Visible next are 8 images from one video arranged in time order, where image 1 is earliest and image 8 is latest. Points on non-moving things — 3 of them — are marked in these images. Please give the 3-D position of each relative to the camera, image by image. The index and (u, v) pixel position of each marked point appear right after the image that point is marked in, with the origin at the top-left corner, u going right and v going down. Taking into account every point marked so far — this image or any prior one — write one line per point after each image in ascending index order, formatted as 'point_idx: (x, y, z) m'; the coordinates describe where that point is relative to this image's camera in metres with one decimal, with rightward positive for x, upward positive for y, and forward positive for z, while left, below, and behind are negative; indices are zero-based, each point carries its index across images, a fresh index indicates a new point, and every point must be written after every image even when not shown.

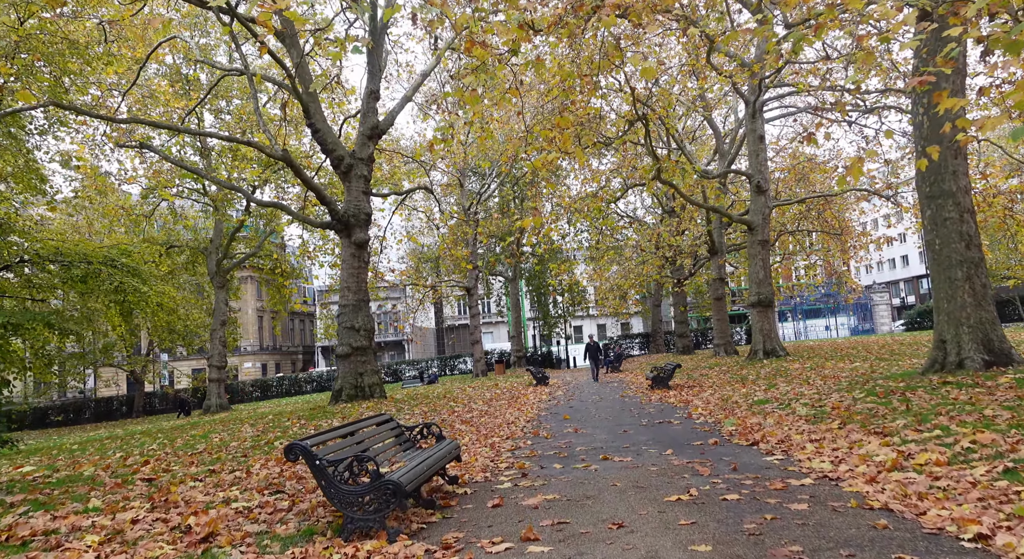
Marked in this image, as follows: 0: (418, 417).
0: (-1.4, -2.0, +9.8) m
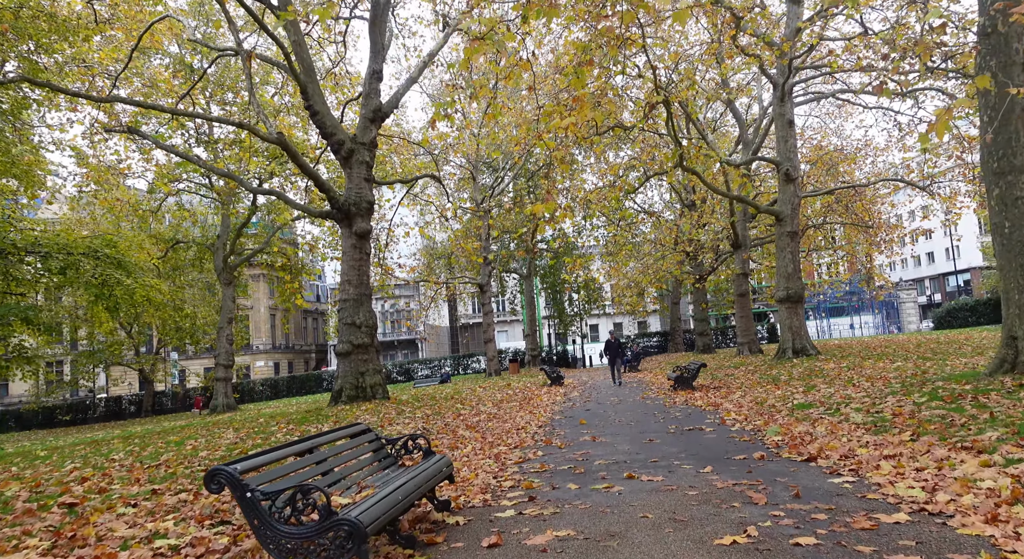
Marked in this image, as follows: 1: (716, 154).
0: (-1.2, -1.8, +9.0) m
1: (+5.4, +3.4, +18.5) m
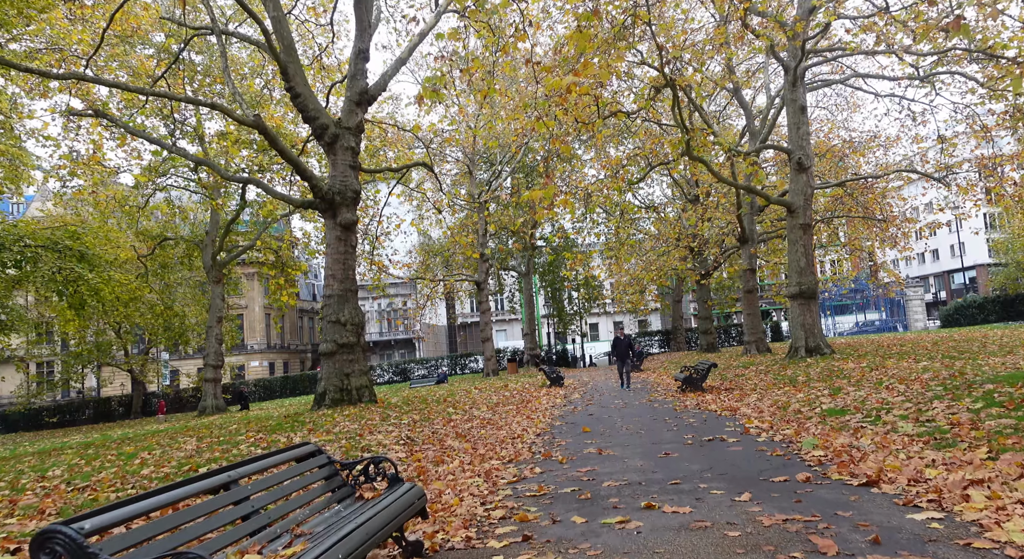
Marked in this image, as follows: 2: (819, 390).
0: (-1.3, -1.7, +8.1) m
1: (+5.4, +3.5, +17.7) m
2: (+4.0, -1.5, +9.0) m
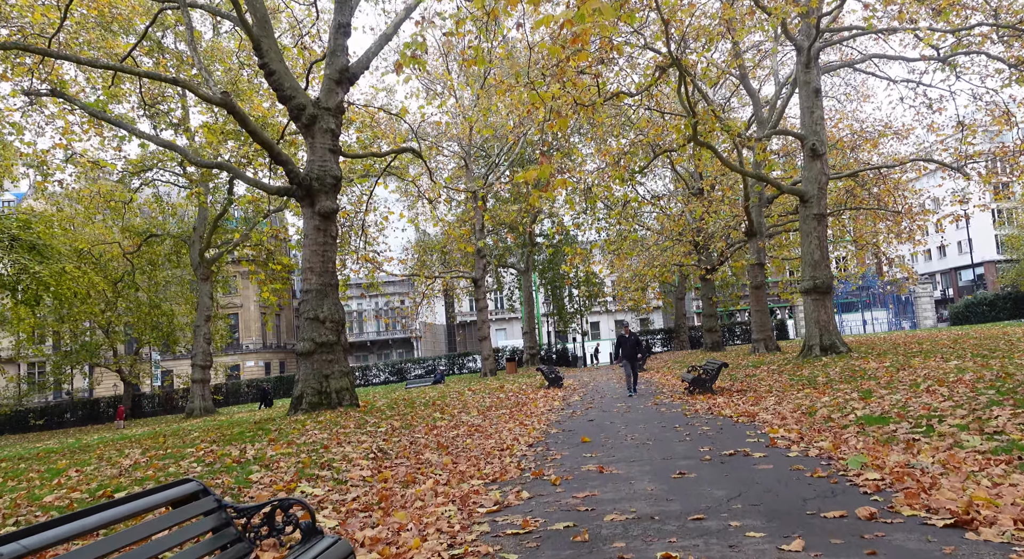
0: (-1.4, -1.6, +7.2) m
1: (+5.3, +3.6, +16.7) m
2: (+3.9, -1.3, +8.1) m
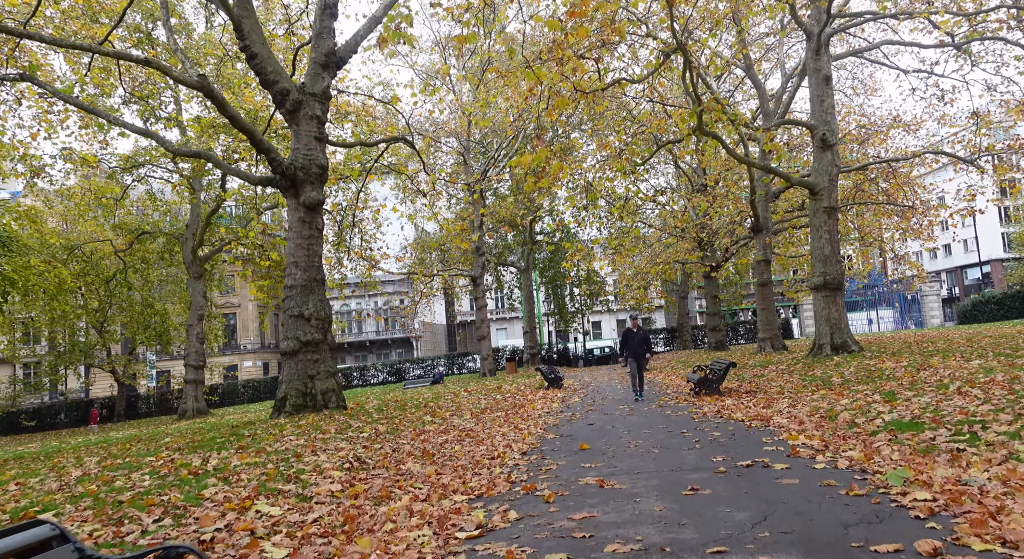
0: (-1.5, -1.6, +6.6) m
1: (+5.2, +3.7, +16.1) m
2: (+3.9, -1.3, +7.5) m
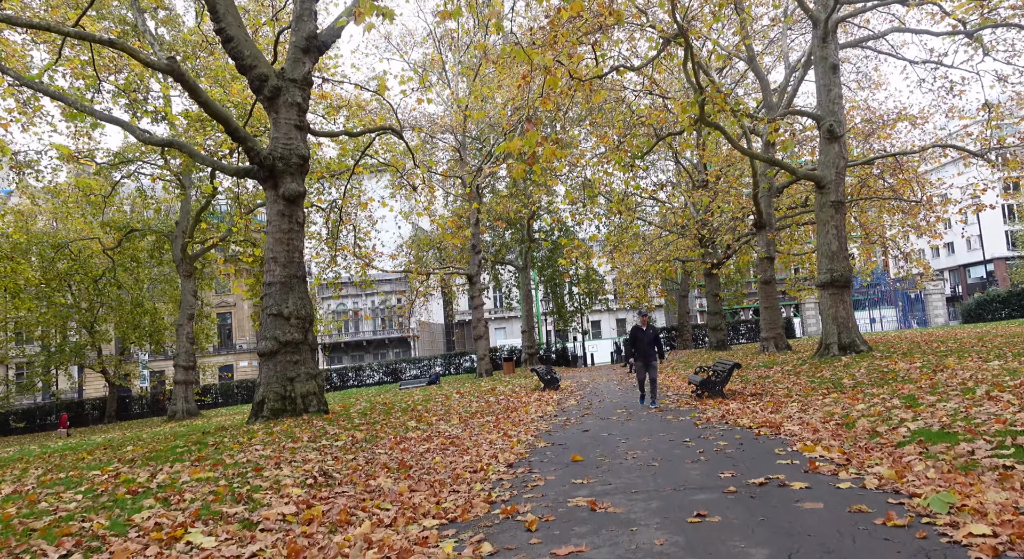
0: (-1.6, -1.5, +6.0) m
1: (+5.1, +3.7, +15.5) m
2: (+3.8, -1.2, +6.9) m
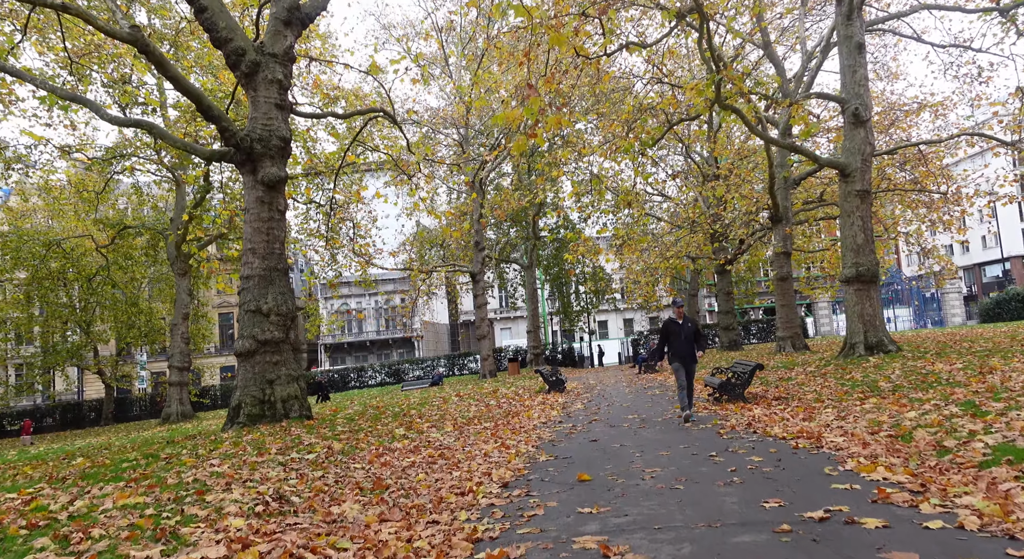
0: (-1.6, -1.4, +5.2) m
1: (+5.2, +3.8, +14.6) m
2: (+3.7, -1.1, +6.1) m
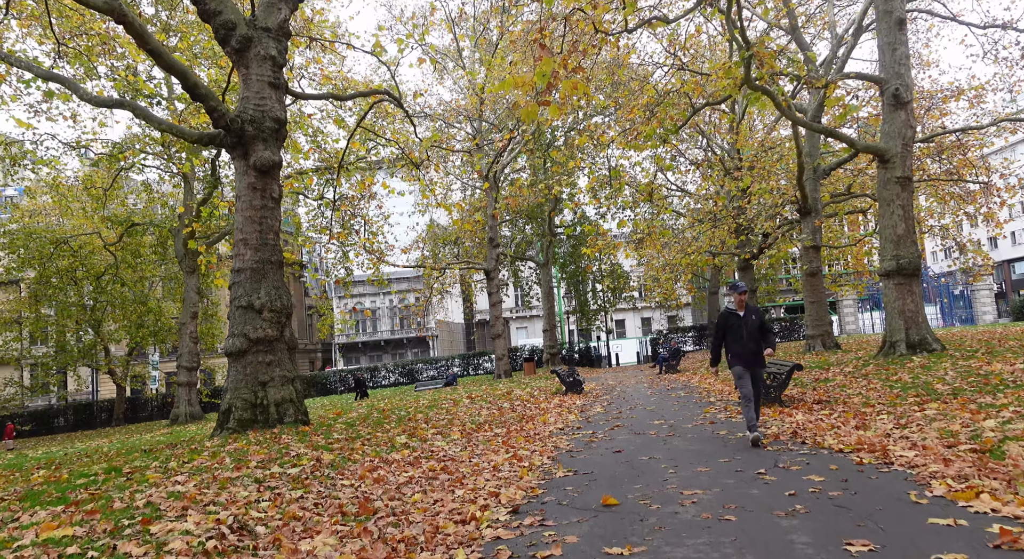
0: (-1.5, -1.3, +4.5) m
1: (+5.4, +3.9, +13.8) m
2: (+3.8, -1.0, +5.2) m
